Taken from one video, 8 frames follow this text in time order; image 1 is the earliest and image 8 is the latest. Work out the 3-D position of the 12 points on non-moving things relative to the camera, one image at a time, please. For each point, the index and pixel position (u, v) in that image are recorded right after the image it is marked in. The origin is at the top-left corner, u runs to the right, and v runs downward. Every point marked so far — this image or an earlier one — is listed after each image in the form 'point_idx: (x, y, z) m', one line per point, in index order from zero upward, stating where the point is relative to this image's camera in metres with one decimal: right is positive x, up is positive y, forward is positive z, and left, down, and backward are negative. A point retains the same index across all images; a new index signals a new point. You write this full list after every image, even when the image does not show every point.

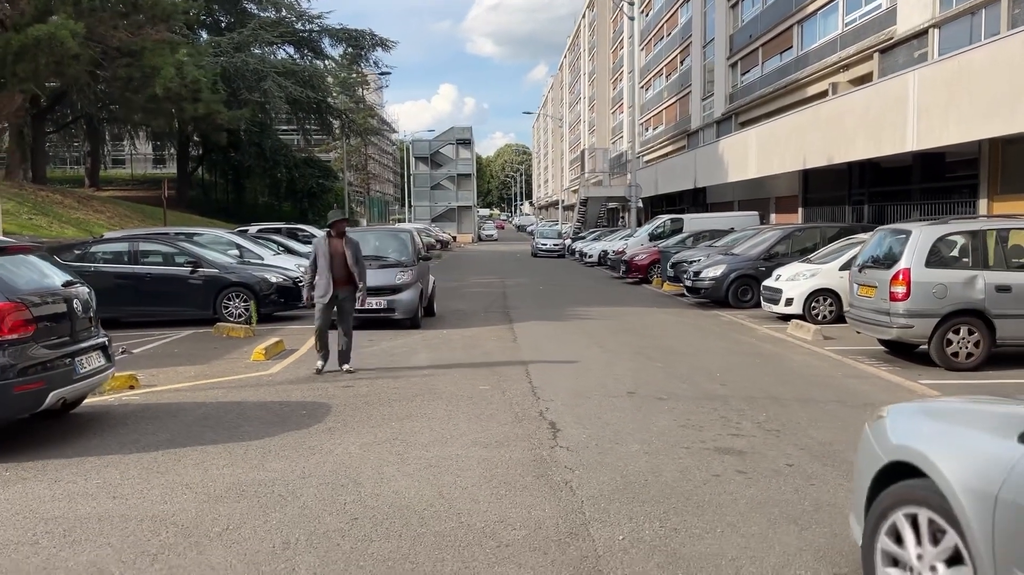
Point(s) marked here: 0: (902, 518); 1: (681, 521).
0: (+1.6, -1.0, +3.6) m
1: (+1.0, -1.4, +5.1) m
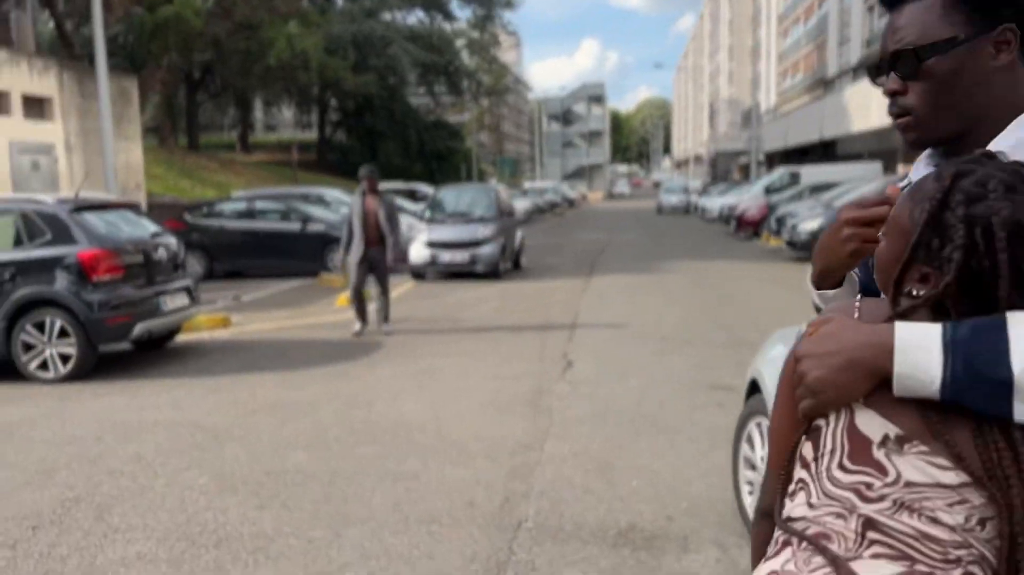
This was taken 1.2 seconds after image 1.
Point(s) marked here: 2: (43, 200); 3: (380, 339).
0: (+1.2, -0.7, +4.1) m
1: (+0.8, -1.0, +5.7) m
2: (-4.3, +0.8, +7.9) m
3: (-1.5, -0.6, +9.8) m
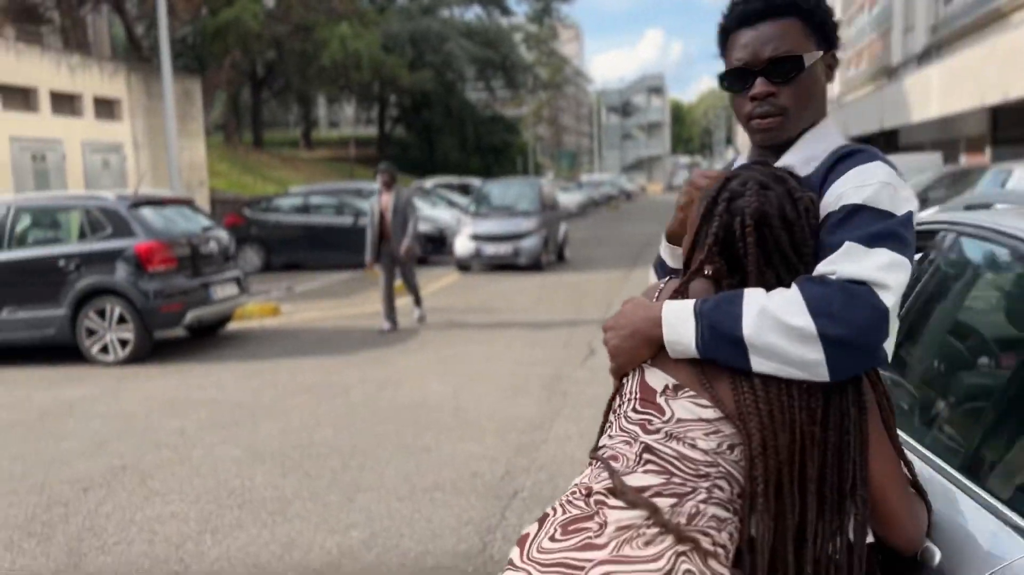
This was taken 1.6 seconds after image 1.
0: (+1.1, -0.6, +4.4) m
1: (+0.9, -0.9, +6.0) m
2: (-4.1, +0.9, +8.6) m
3: (-1.1, -0.5, +10.3) m
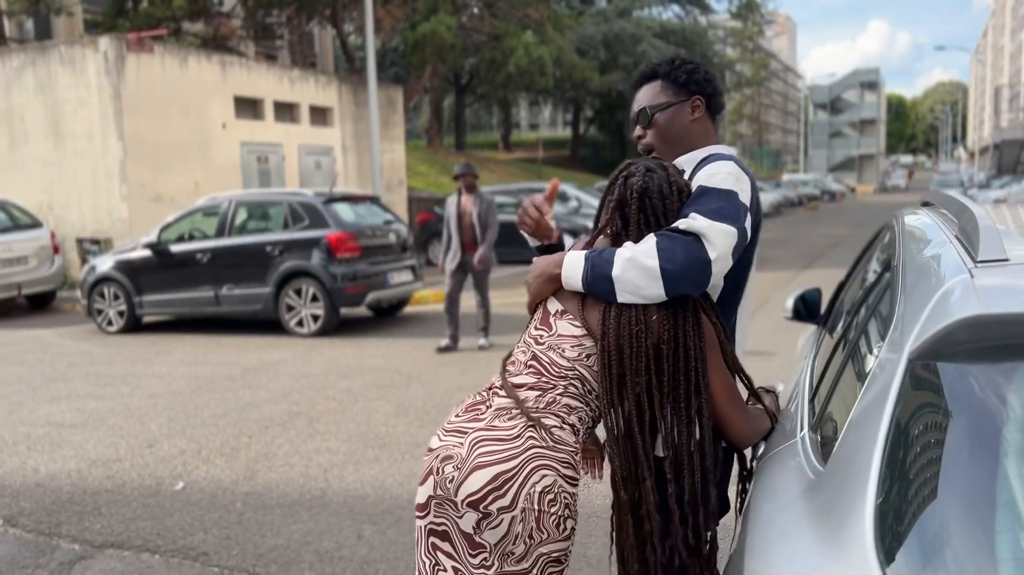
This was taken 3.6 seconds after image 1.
0: (+1.6, -0.6, +4.8) m
1: (+1.7, -0.9, +6.5) m
2: (-2.4, +1.1, +10.1) m
3: (+0.8, -0.4, +11.0) m
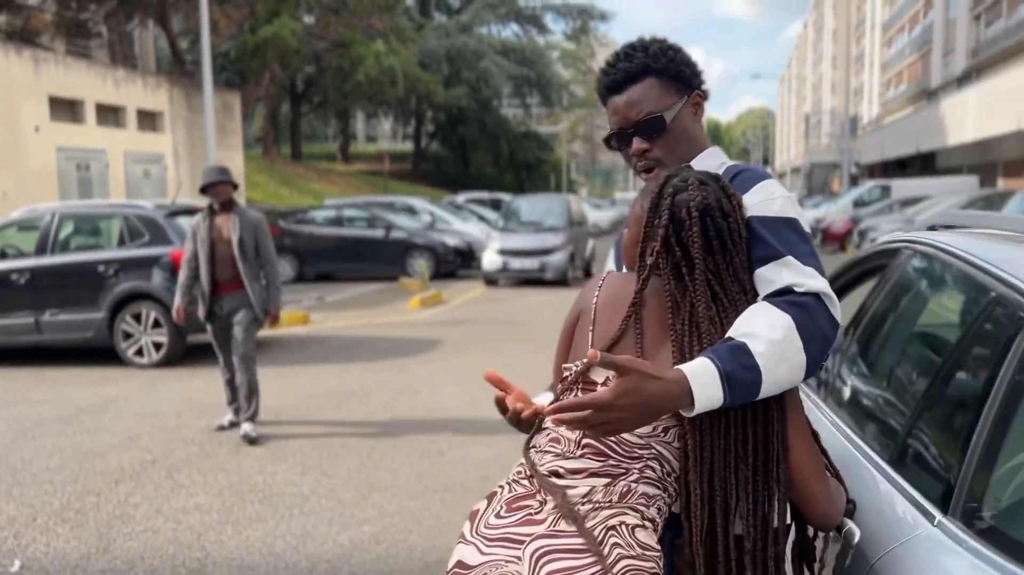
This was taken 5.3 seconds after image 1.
0: (+1.2, -0.7, +4.6) m
1: (+1.0, -1.0, +6.2) m
2: (-3.8, +0.9, +9.0) m
3: (-0.9, -0.6, +10.5) m
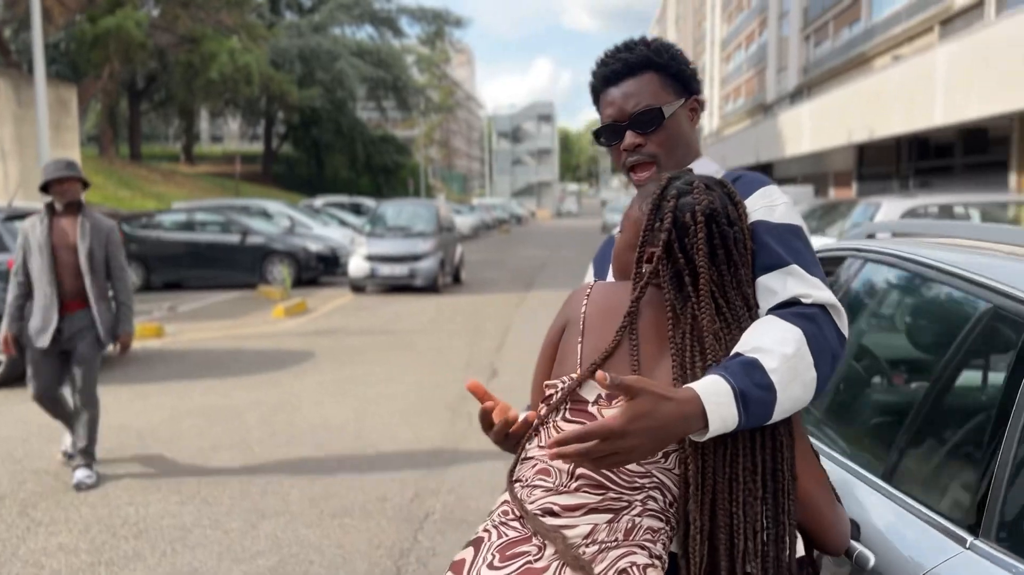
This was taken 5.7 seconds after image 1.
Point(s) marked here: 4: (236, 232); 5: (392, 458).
0: (+0.7, -0.7, +4.5) m
1: (+0.2, -1.1, +6.1) m
2: (-5.0, +0.7, +8.0) m
3: (-2.3, -0.7, +10.0) m
4: (-5.5, +1.1, +17.3) m
5: (-0.8, -1.1, +5.6) m
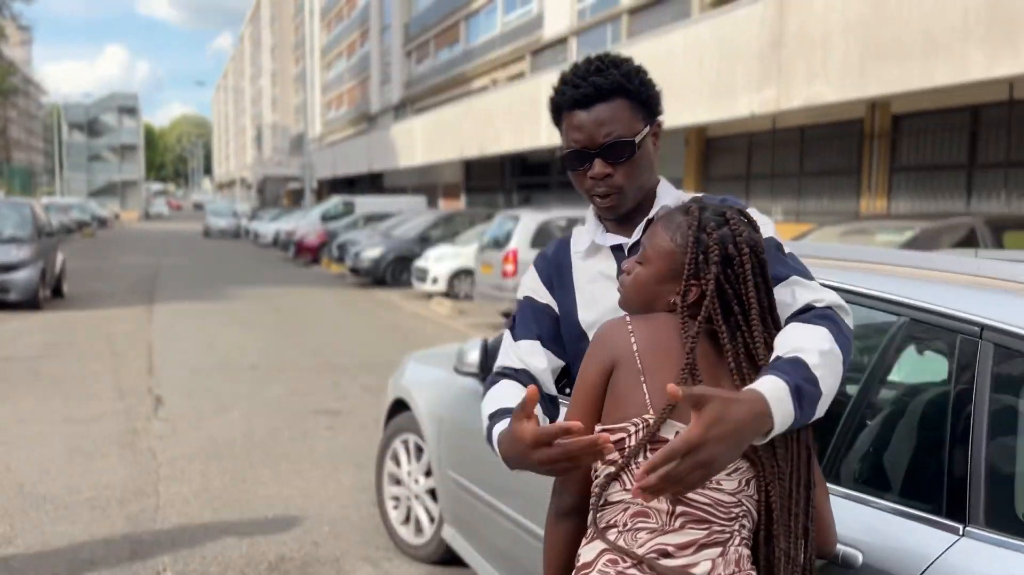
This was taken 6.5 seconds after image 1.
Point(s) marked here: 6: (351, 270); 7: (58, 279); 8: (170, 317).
0: (-0.6, -0.8, +4.4) m
1: (-1.7, -1.2, +5.6) m
2: (-7.2, +0.5, +5.0) m
3: (-5.7, -0.9, +8.0) m
4: (-11.8, +0.8, +13.0) m
5: (-2.3, -1.2, +4.8) m
6: (-3.8, +0.4, +20.0) m
7: (-7.7, +0.1, +14.8) m
8: (-5.1, -0.4, +13.0) m
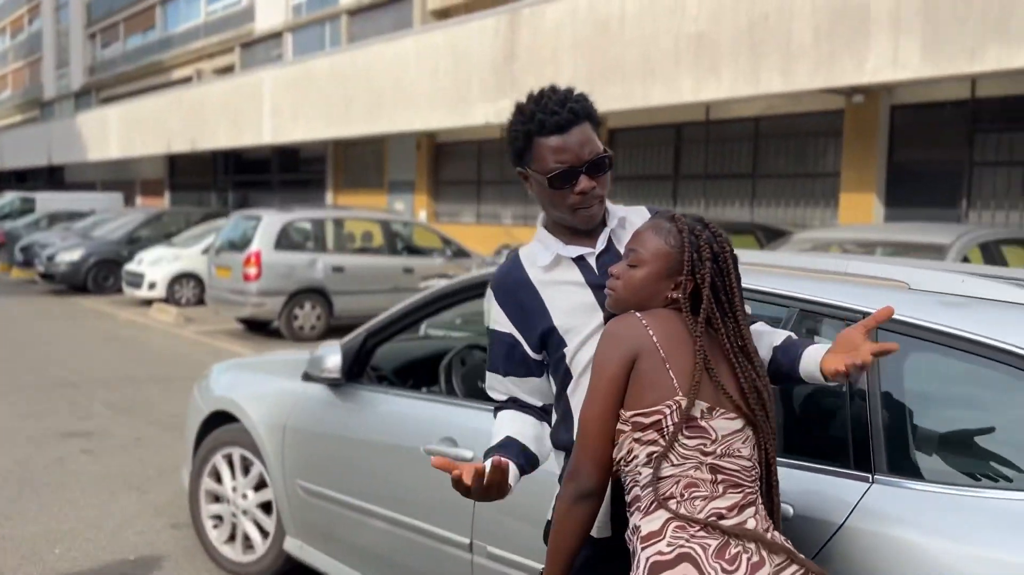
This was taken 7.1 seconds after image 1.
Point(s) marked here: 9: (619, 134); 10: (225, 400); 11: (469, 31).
0: (-1.4, -0.8, +4.1) m
1: (-2.8, -1.2, +4.9) m
2: (-7.9, +0.4, +2.5) m
3: (-7.4, -1.0, +5.8) m
4: (-14.9, +0.5, +8.6) m
5: (-3.2, -1.3, +3.9) m
6: (-9.6, +0.3, +17.8) m
7: (-11.6, -0.1, +11.5) m
8: (-8.6, -0.6, +10.7) m
9: (+1.7, +2.4, +13.7) m
10: (-1.4, -0.5, +4.1) m
11: (-0.7, +4.1, +14.0) m
